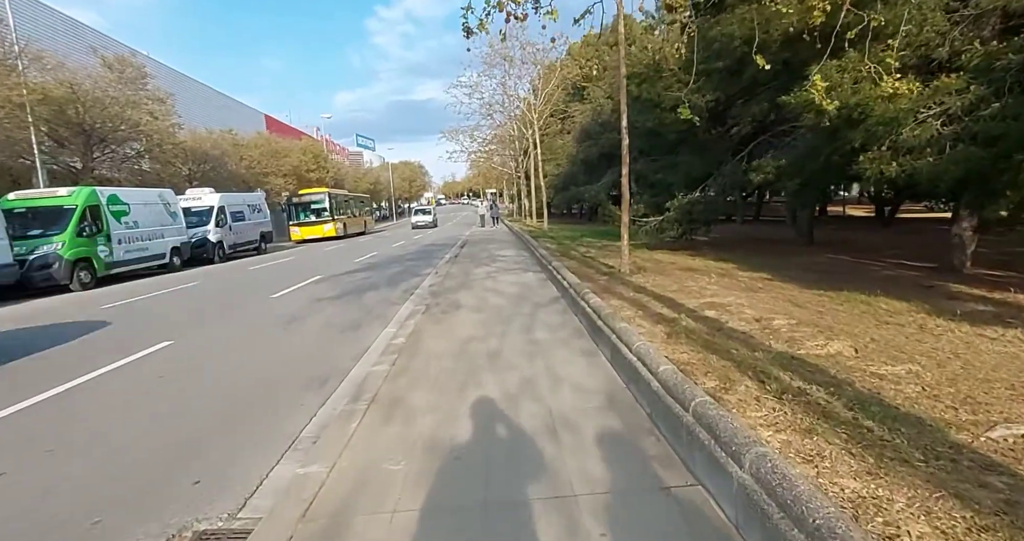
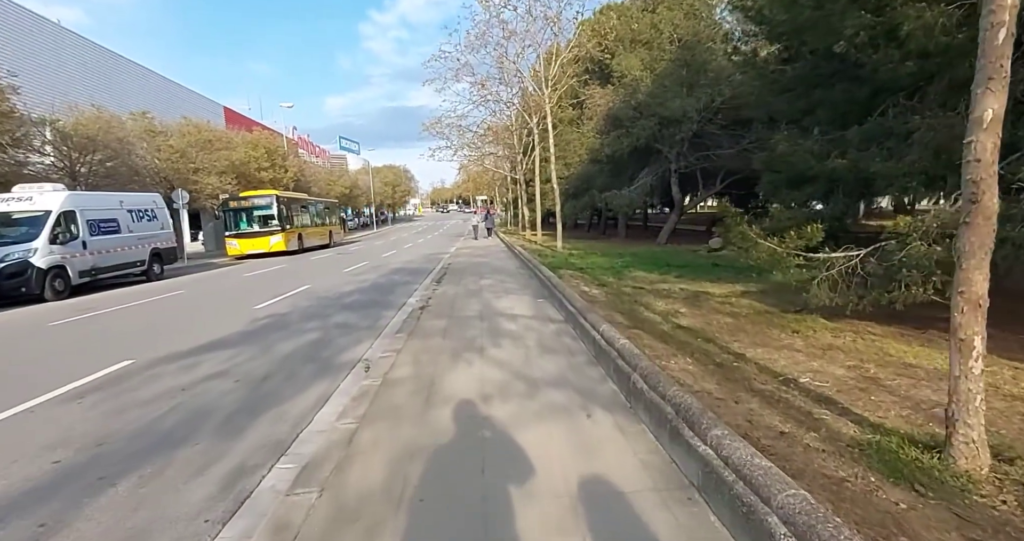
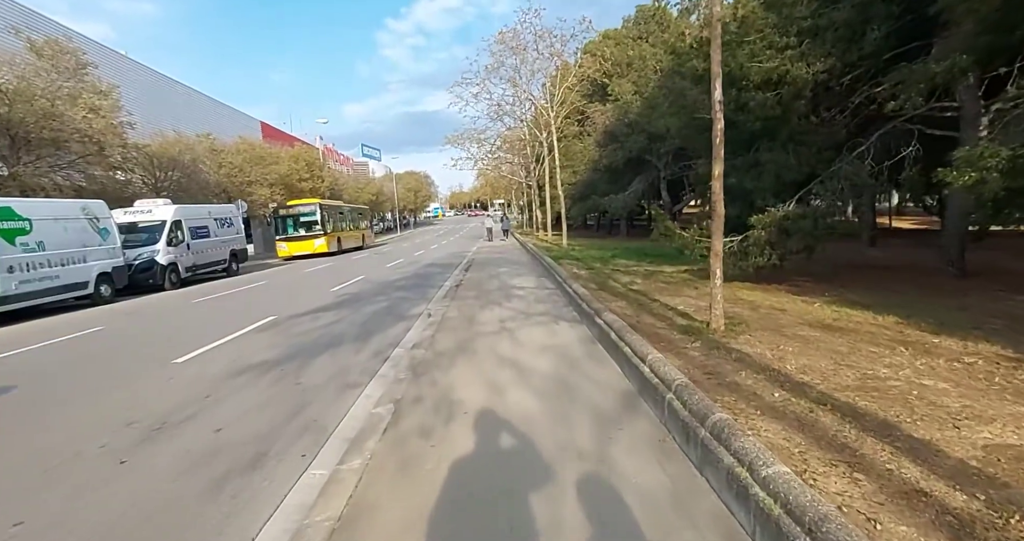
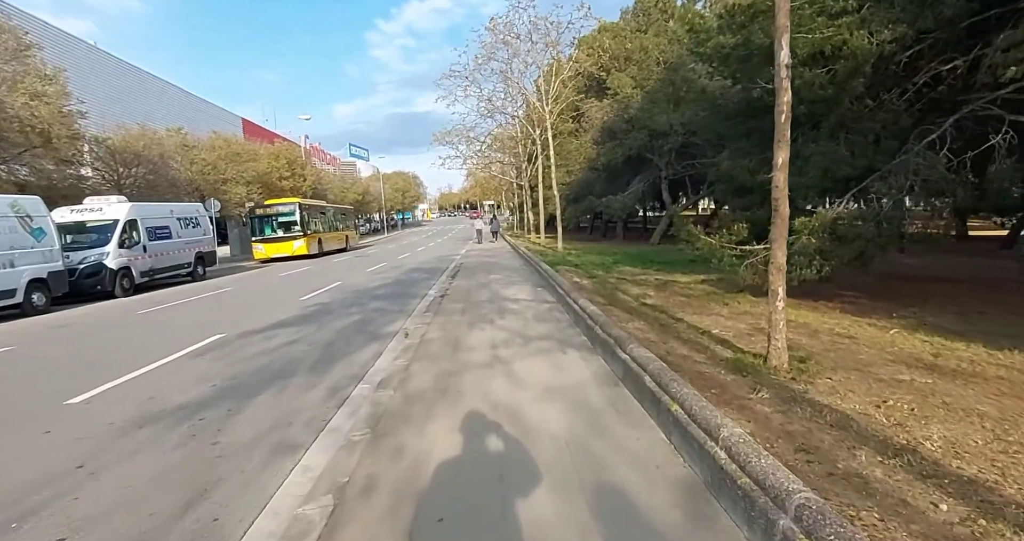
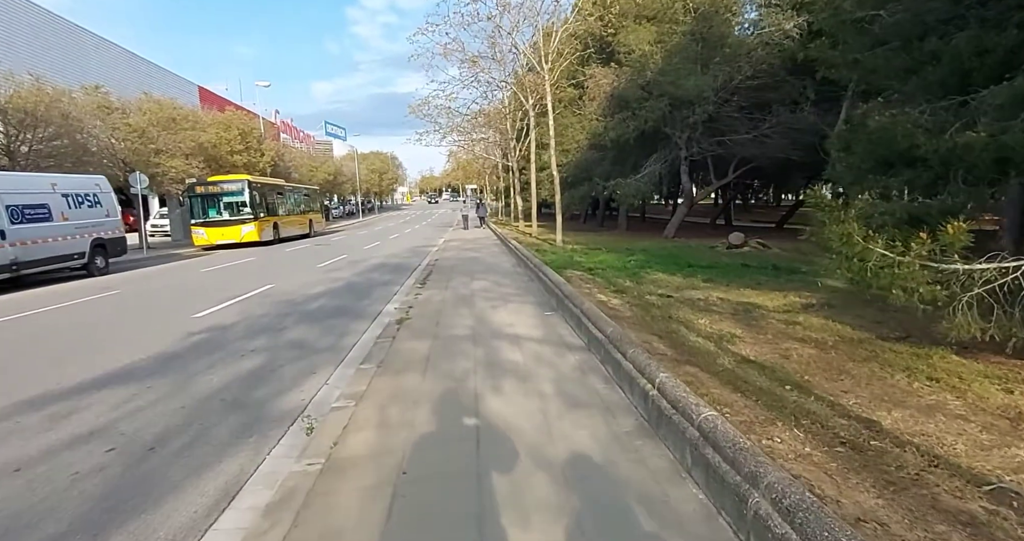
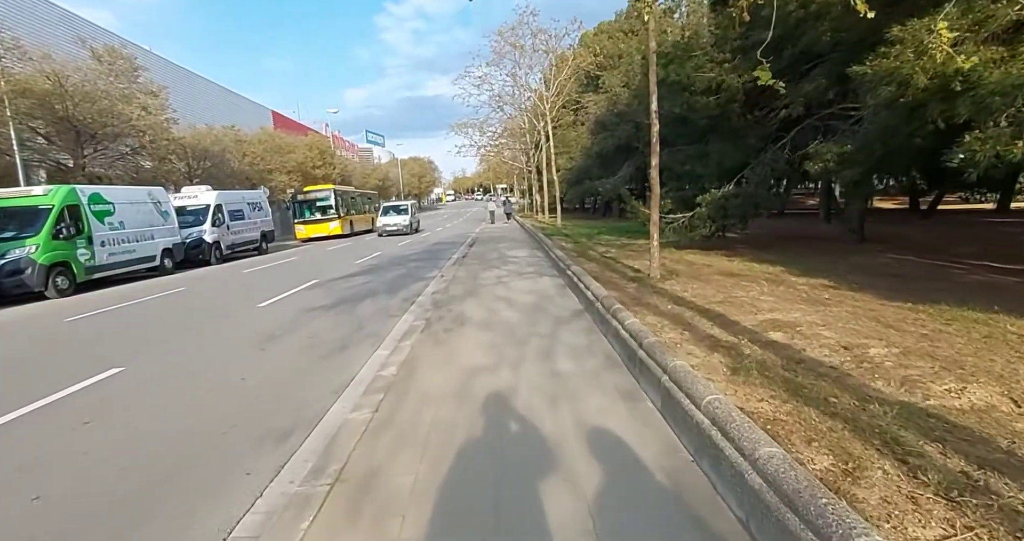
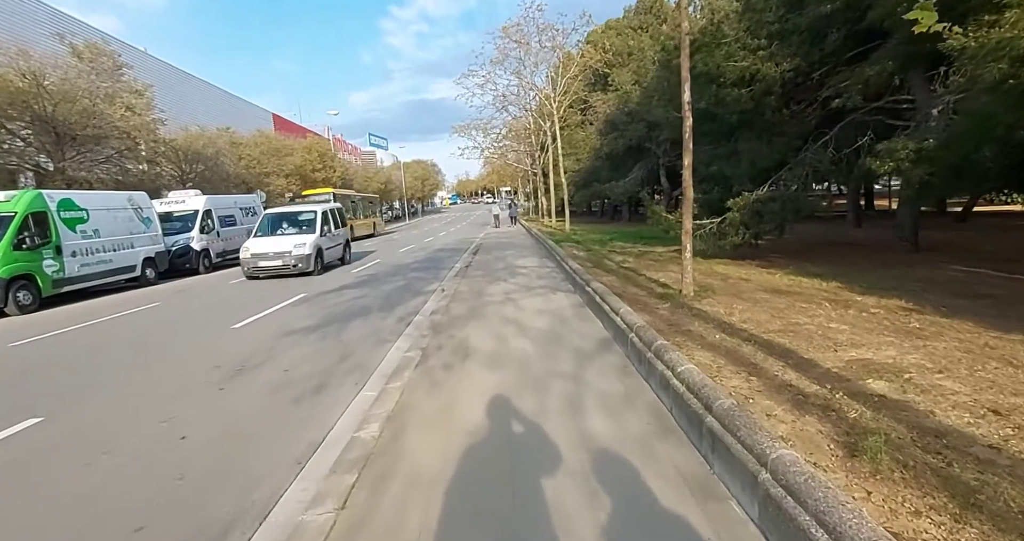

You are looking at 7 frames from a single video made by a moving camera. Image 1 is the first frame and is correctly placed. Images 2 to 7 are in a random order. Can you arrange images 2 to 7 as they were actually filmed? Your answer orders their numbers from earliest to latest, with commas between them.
6, 7, 3, 4, 2, 5
